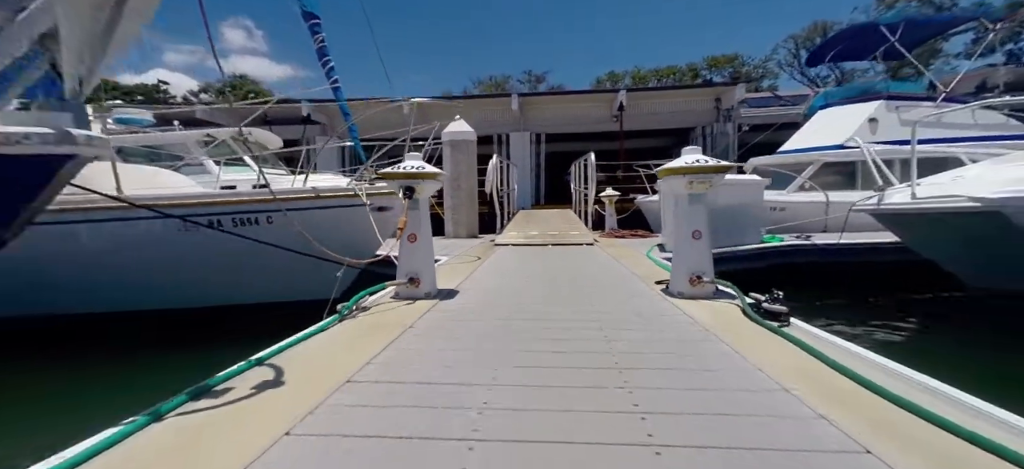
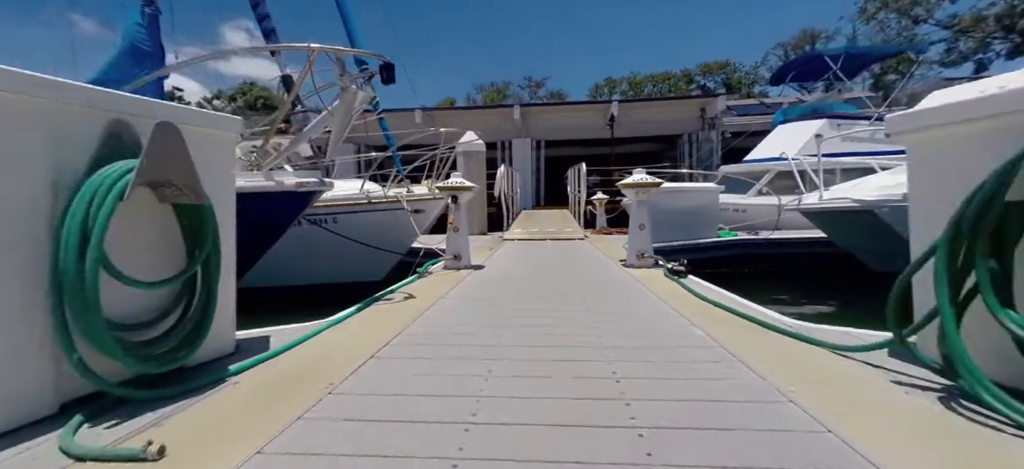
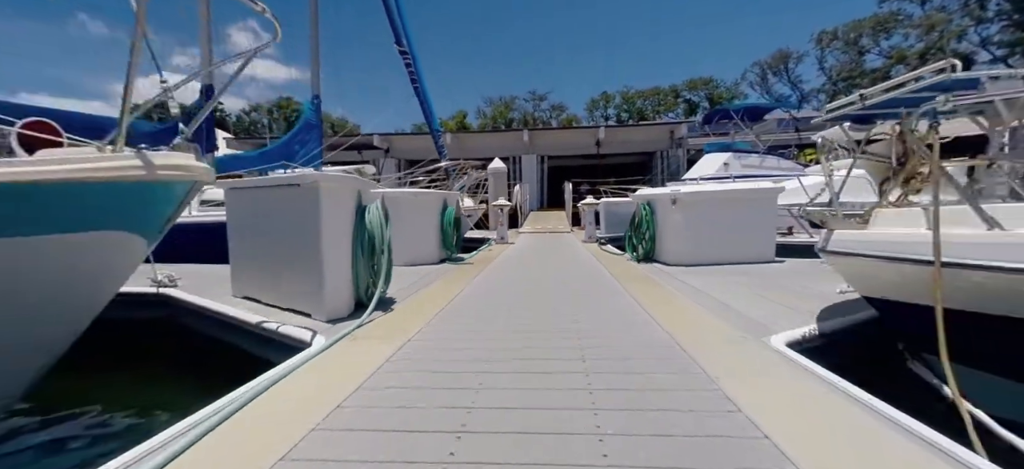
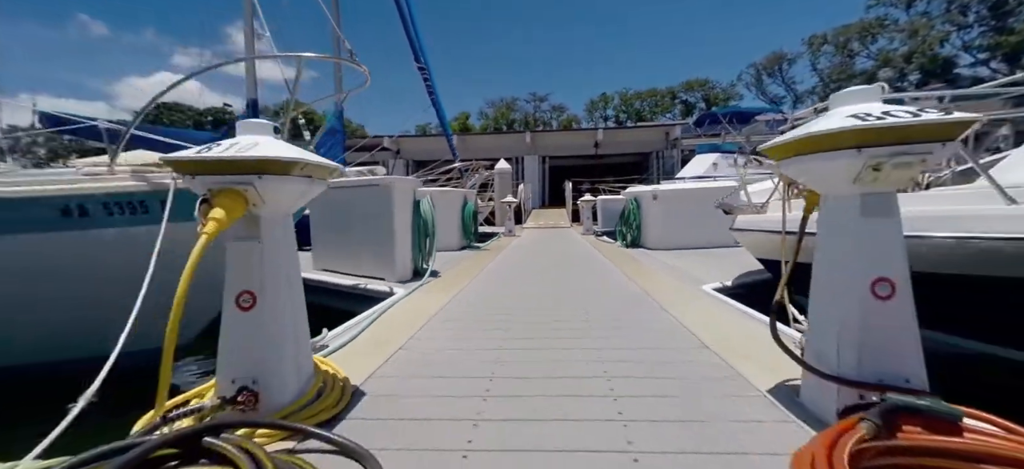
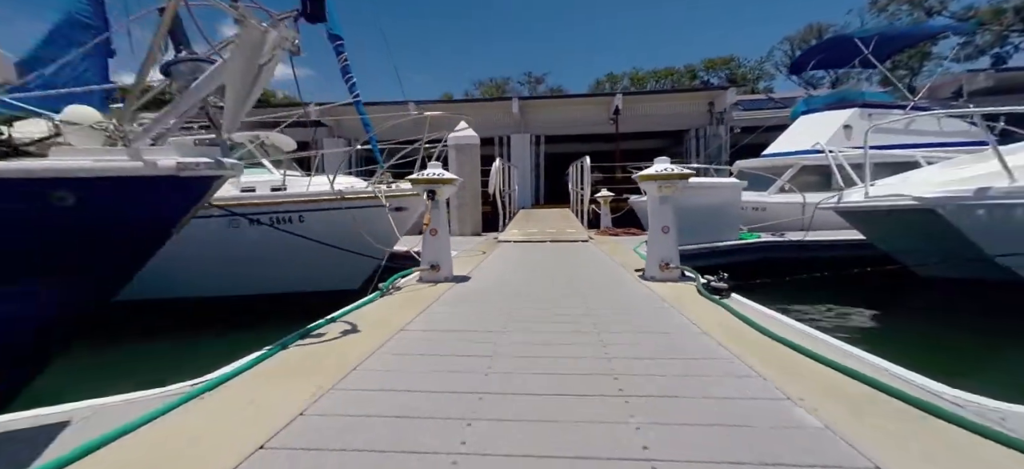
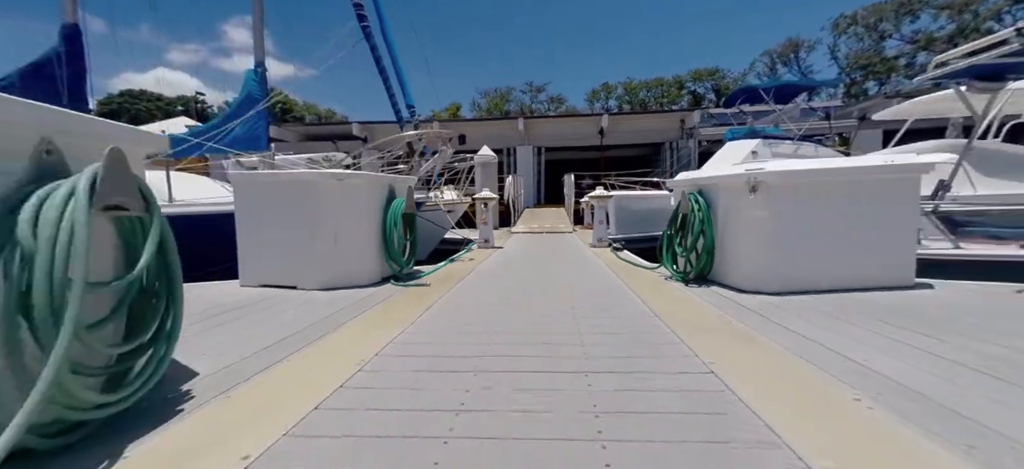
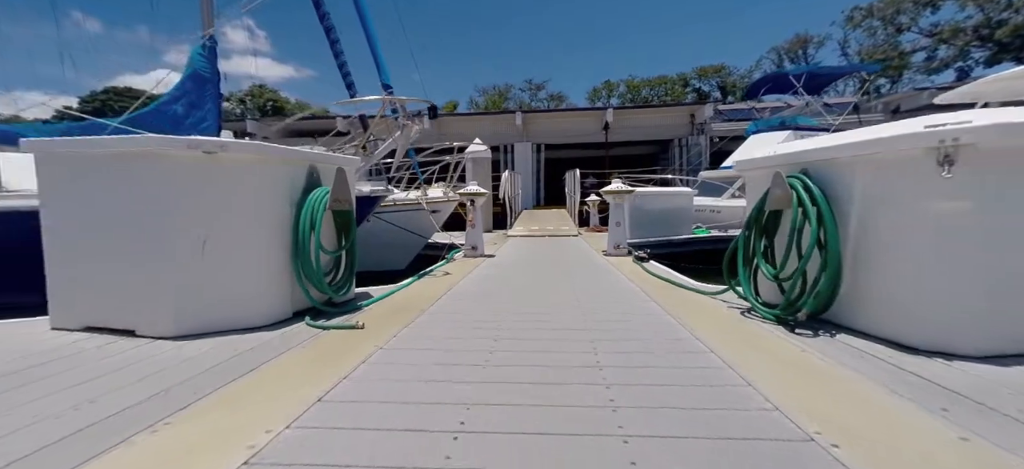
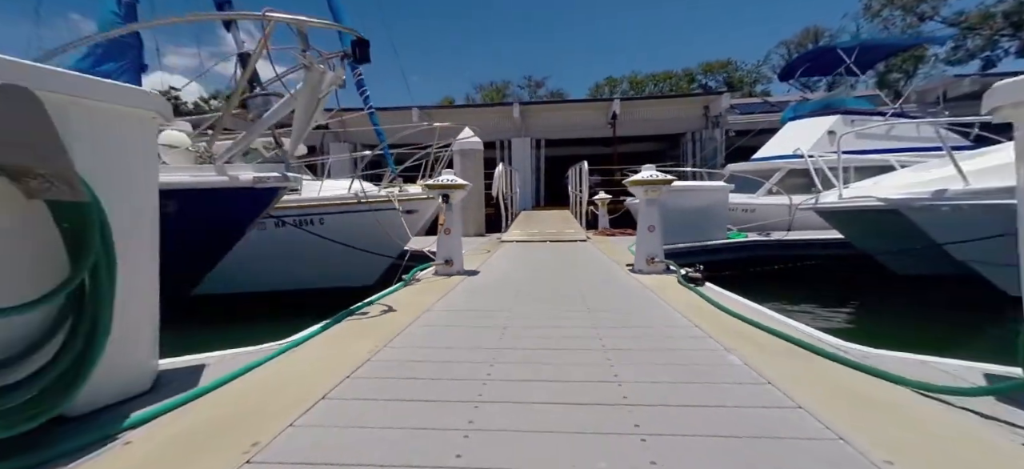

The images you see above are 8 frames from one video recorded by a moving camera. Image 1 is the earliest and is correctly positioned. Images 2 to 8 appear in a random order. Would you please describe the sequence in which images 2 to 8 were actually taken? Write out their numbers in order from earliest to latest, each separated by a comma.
5, 8, 2, 7, 6, 3, 4
